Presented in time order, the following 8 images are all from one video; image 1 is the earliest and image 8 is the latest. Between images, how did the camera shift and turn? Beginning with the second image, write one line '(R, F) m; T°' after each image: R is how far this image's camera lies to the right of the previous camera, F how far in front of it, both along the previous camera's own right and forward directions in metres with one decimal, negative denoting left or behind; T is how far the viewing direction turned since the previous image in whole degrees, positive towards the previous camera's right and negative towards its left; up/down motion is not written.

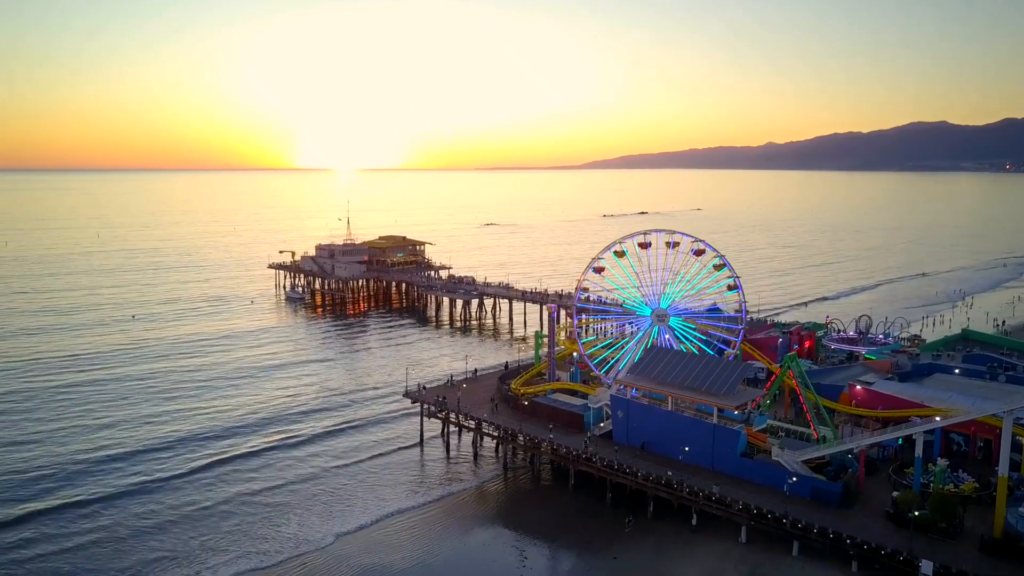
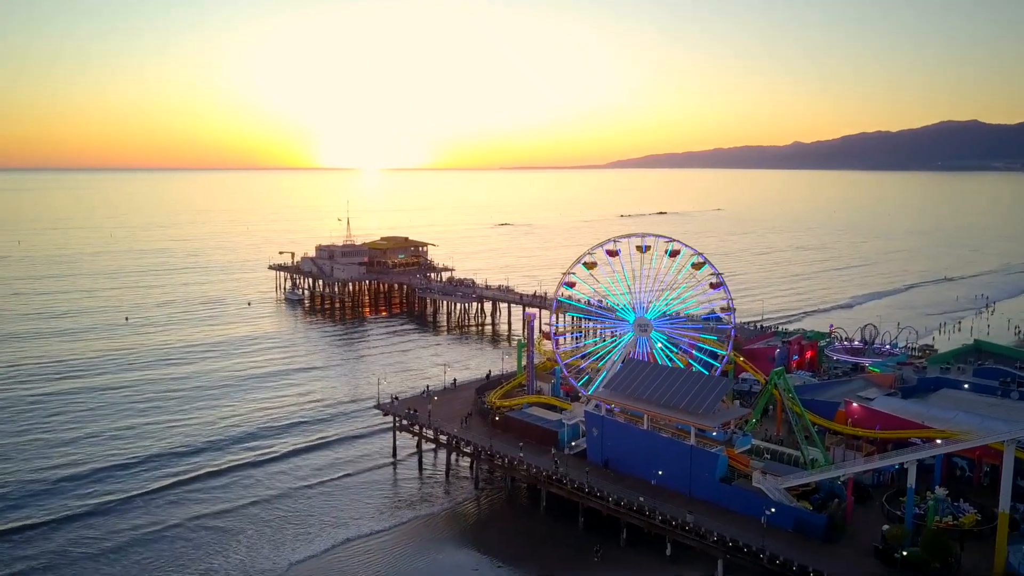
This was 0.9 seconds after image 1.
(+2.3, +2.4) m; -2°
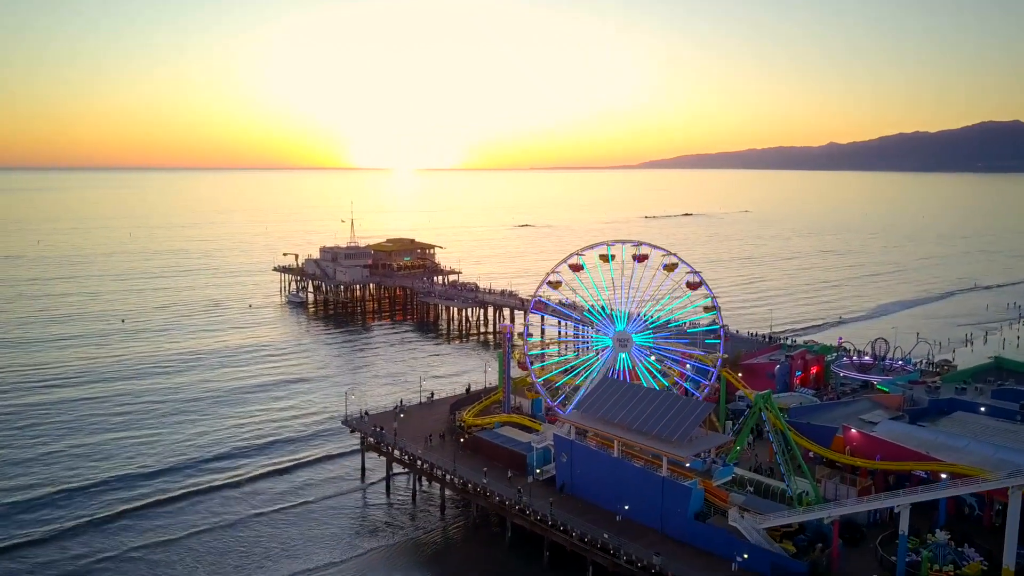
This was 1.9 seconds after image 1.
(+2.6, +2.8) m; -2°
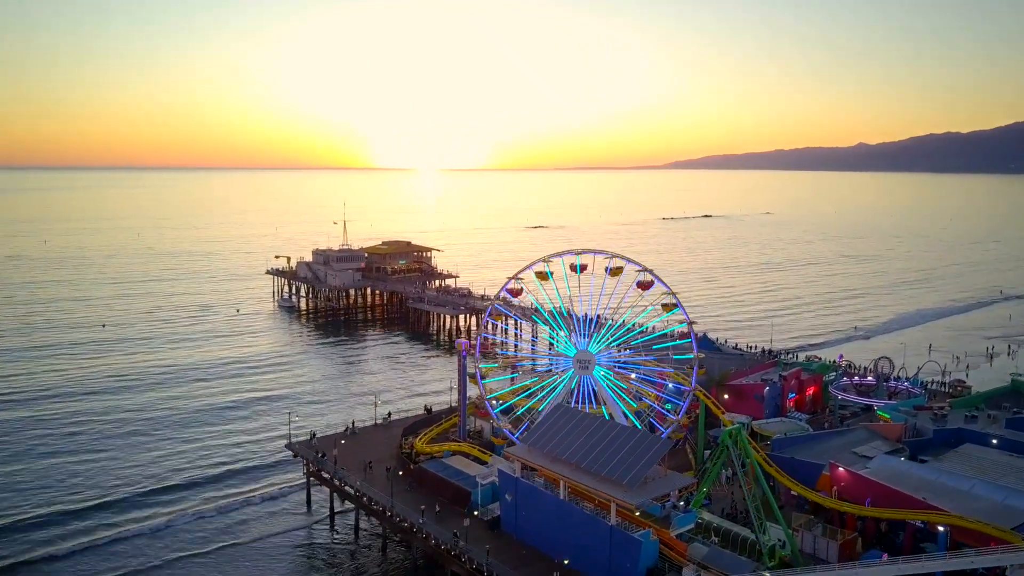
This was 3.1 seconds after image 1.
(+2.9, +3.6) m; -2°
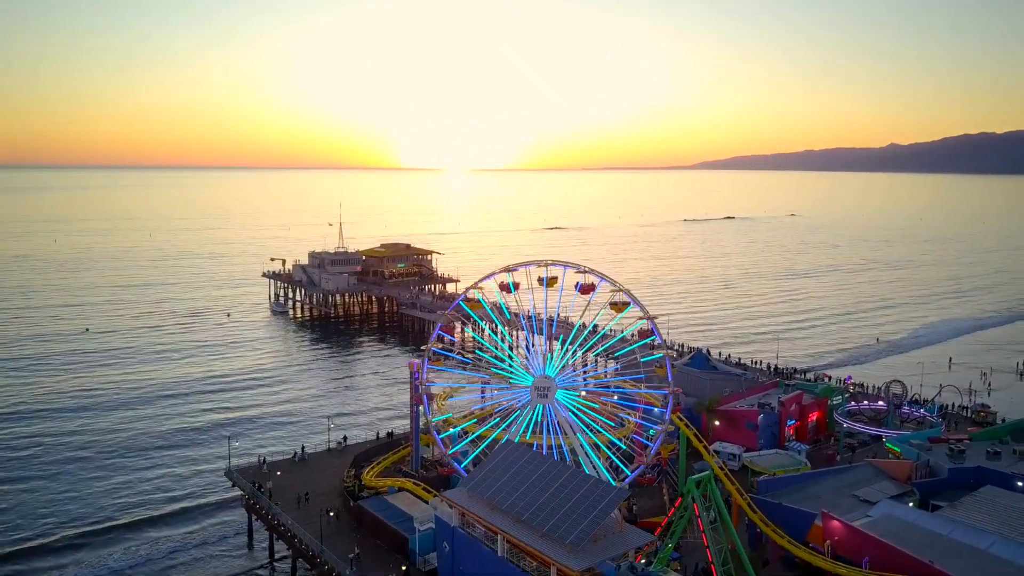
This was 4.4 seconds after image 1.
(+2.5, +3.8) m; -2°
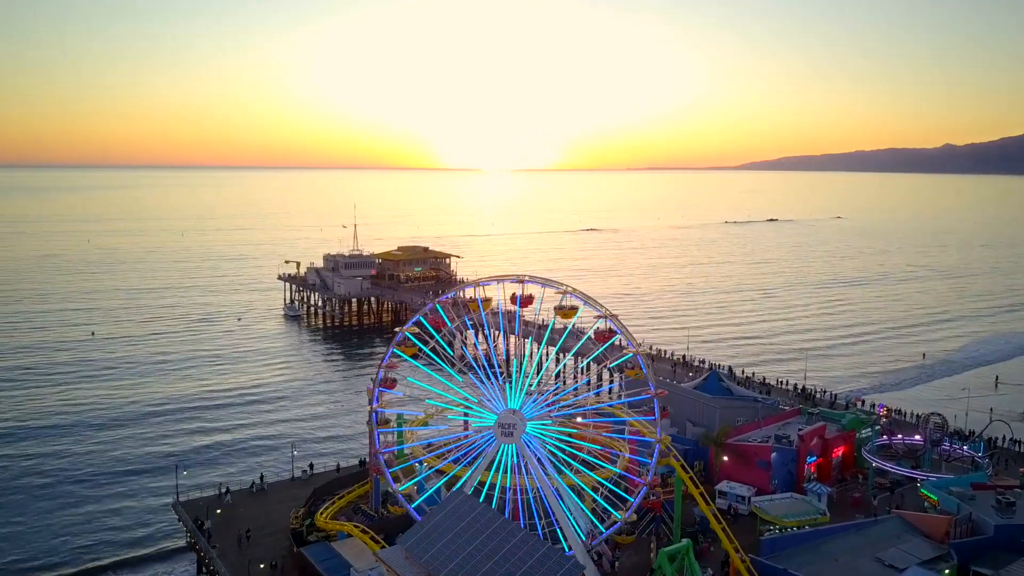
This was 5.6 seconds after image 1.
(+2.3, +3.8) m; -3°
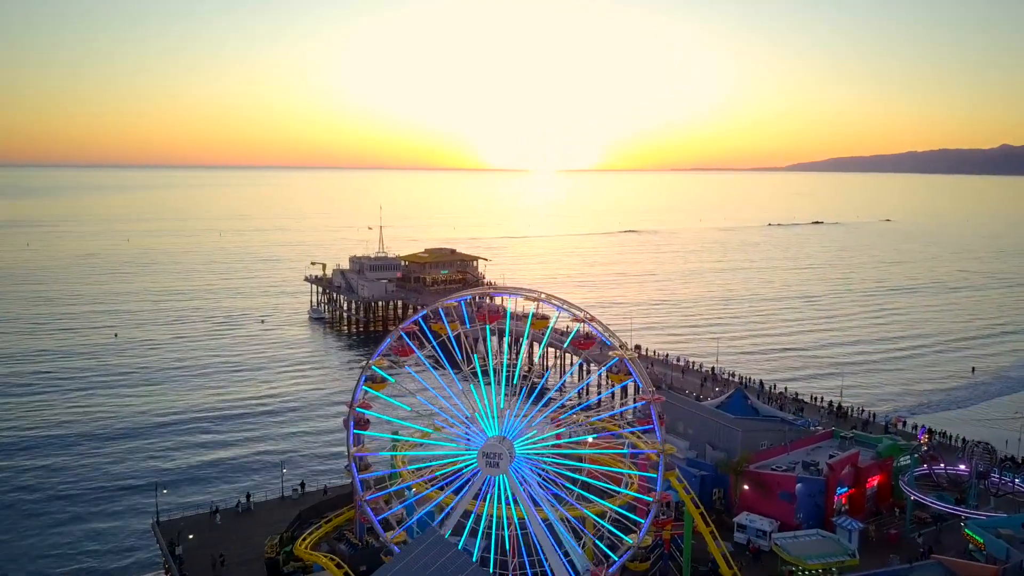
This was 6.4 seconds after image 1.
(+1.4, +2.3) m; -3°
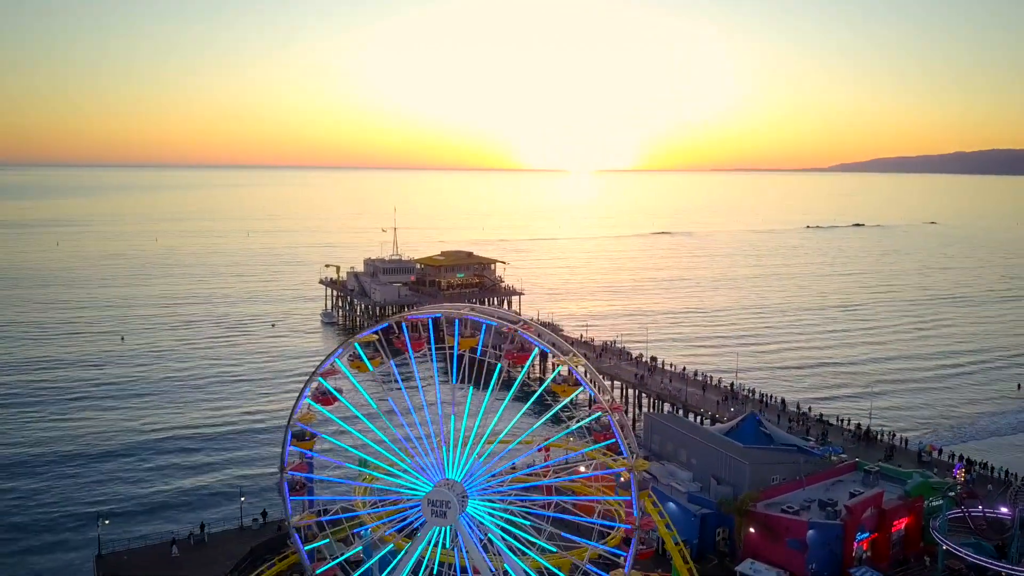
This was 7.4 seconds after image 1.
(+1.8, +3.0) m; -3°
